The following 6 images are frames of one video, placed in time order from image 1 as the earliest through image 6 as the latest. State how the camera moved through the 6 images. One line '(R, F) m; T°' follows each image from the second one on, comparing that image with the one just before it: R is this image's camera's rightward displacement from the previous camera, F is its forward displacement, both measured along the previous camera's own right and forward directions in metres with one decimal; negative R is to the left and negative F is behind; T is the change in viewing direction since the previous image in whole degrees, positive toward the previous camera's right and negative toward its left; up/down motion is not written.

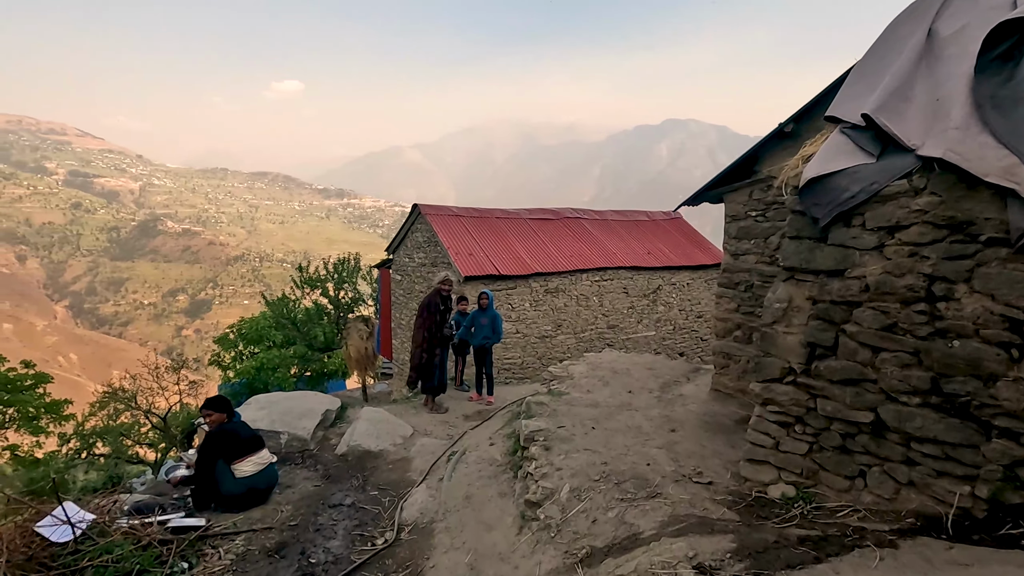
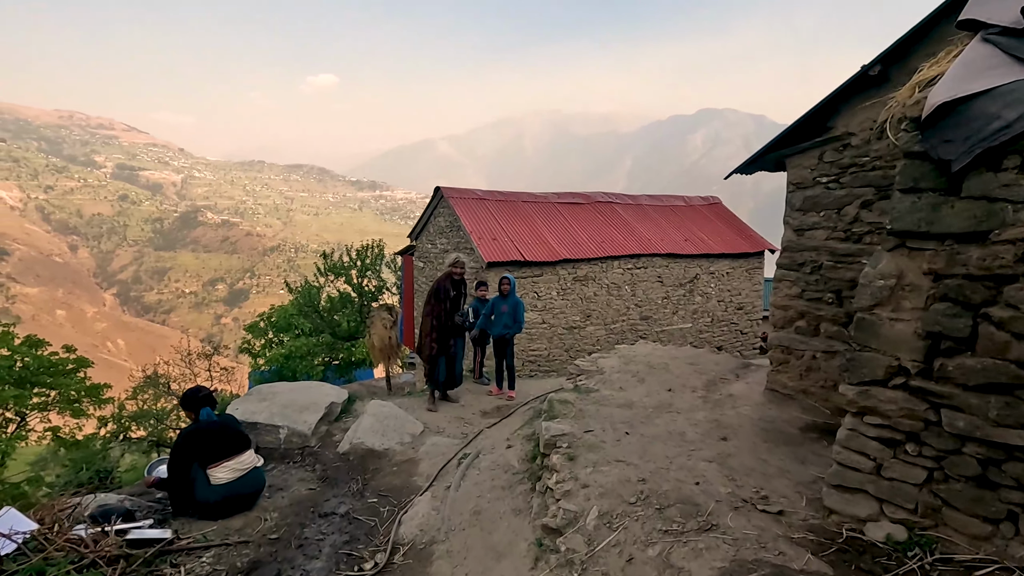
(+0.1, +0.7) m; -3°
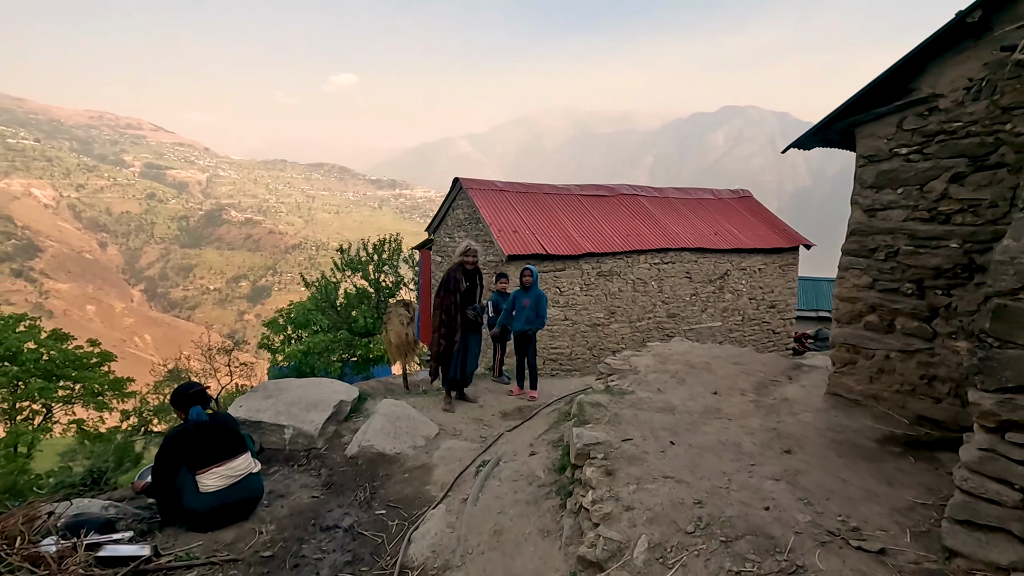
(-0.1, +0.5) m; -2°
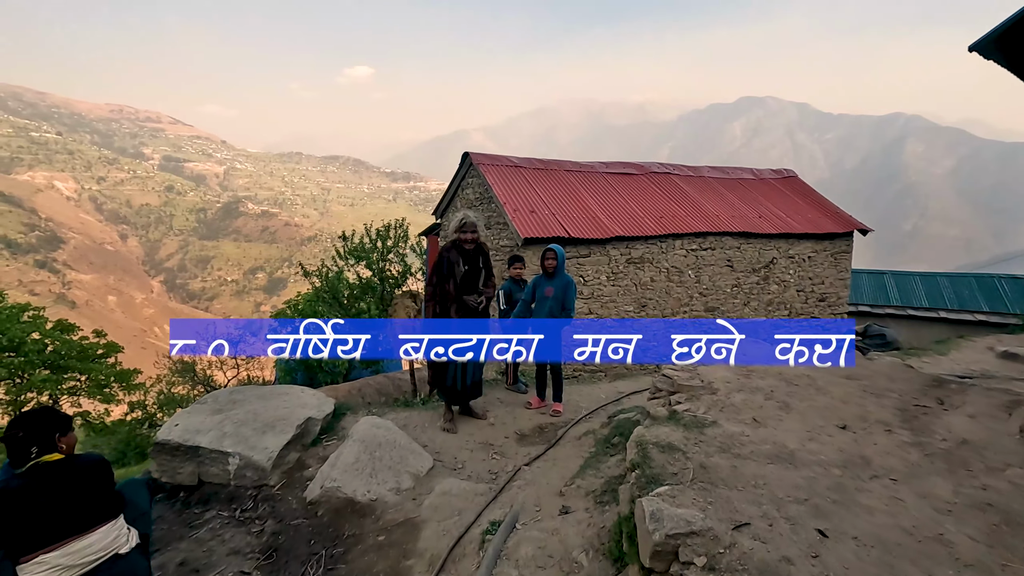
(-0.1, +1.4) m; -1°
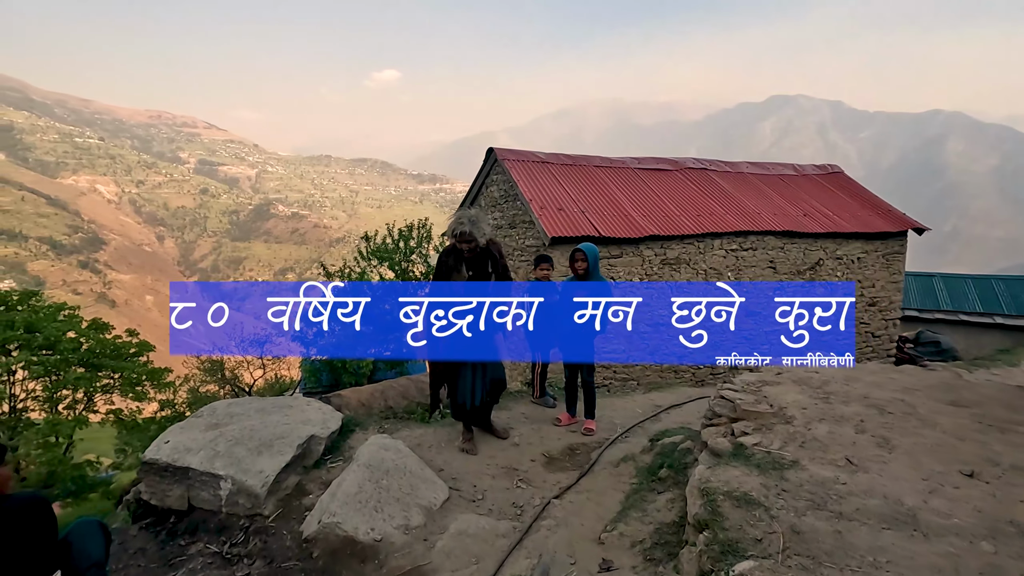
(0.0, +0.5) m; -3°
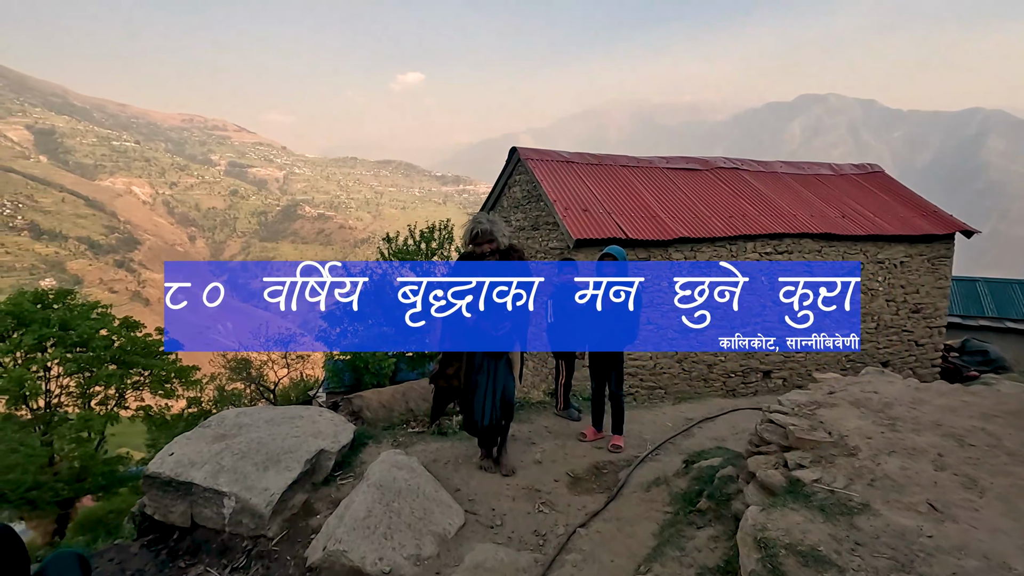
(0.0, +0.3) m; -2°
